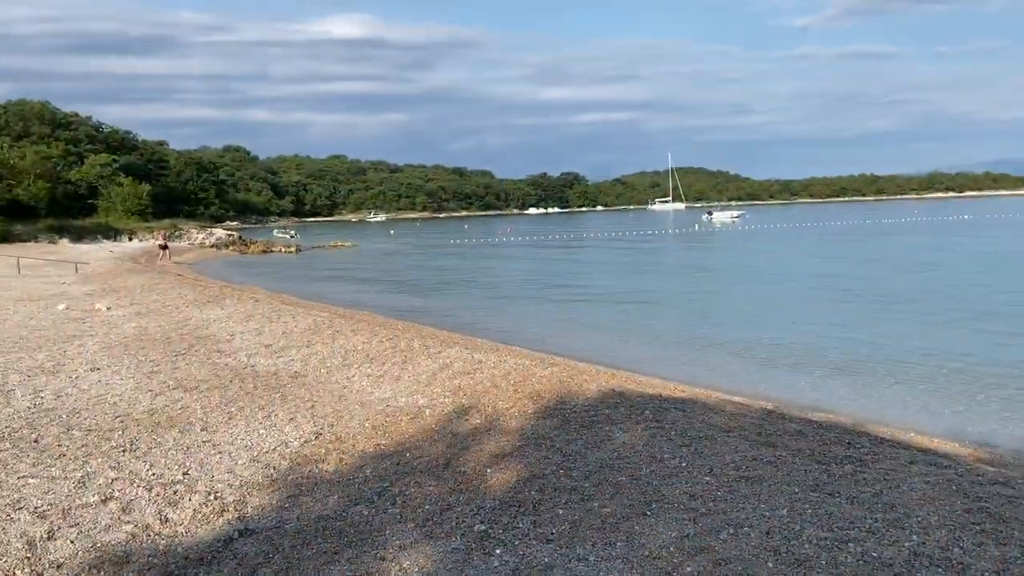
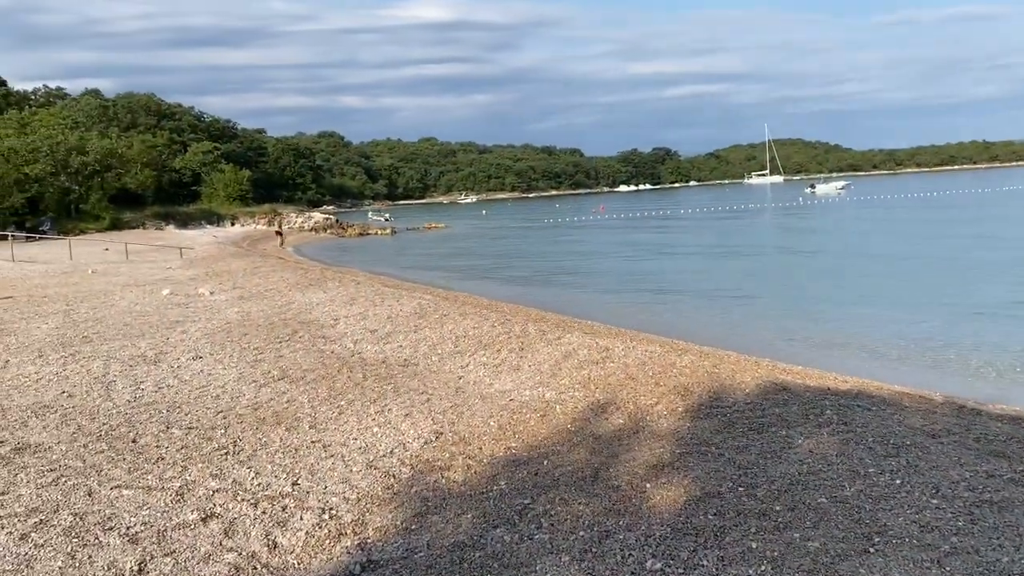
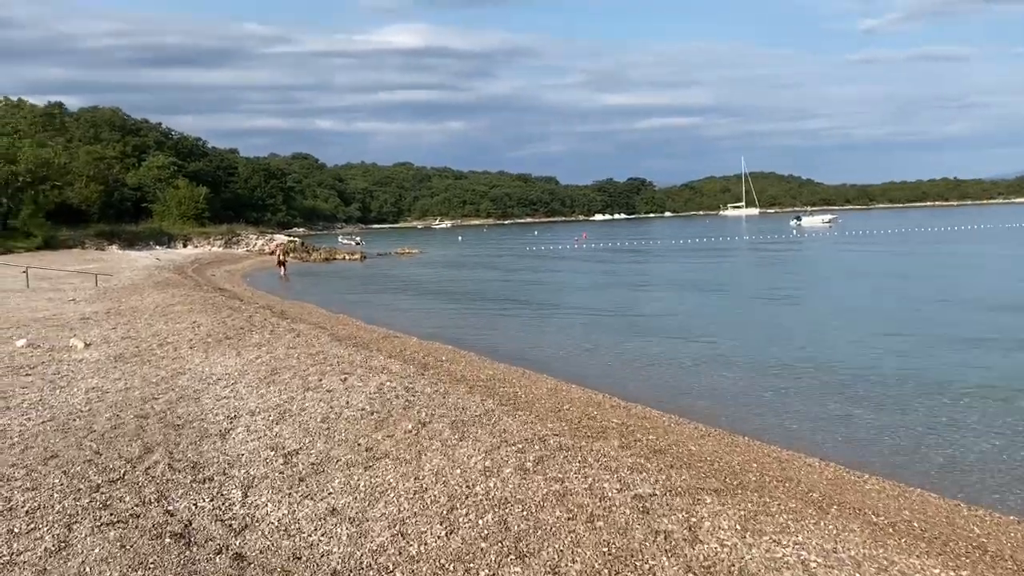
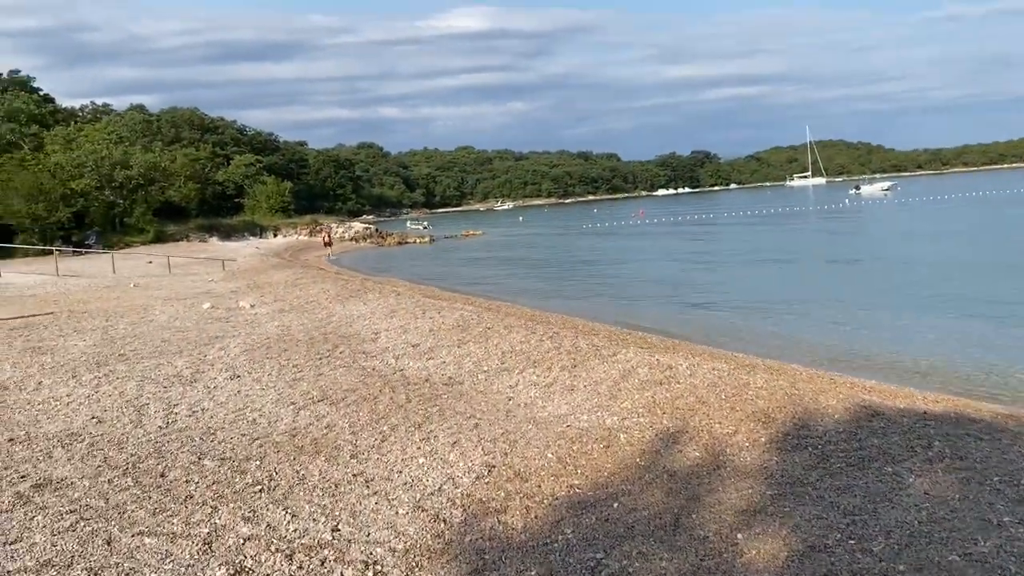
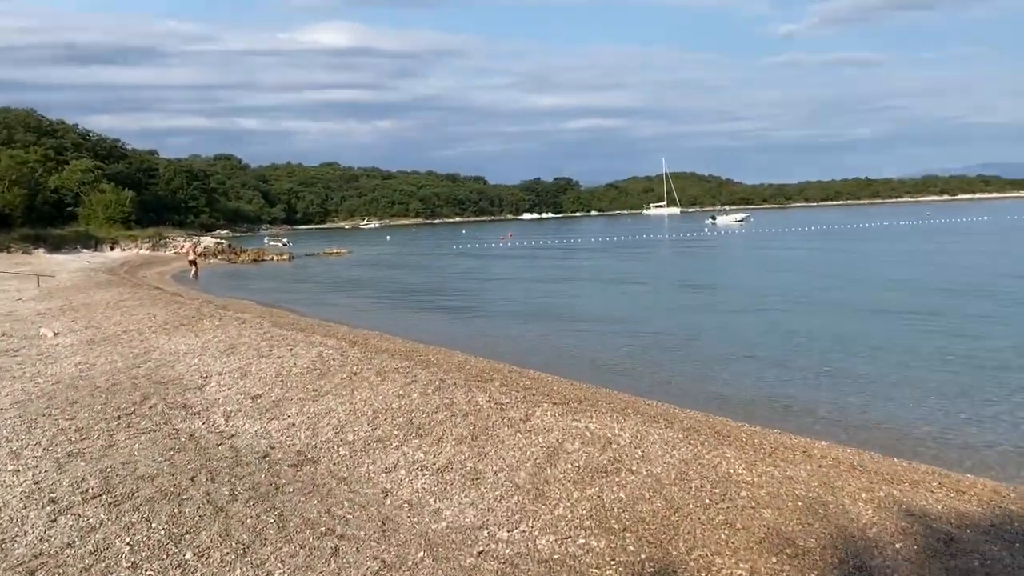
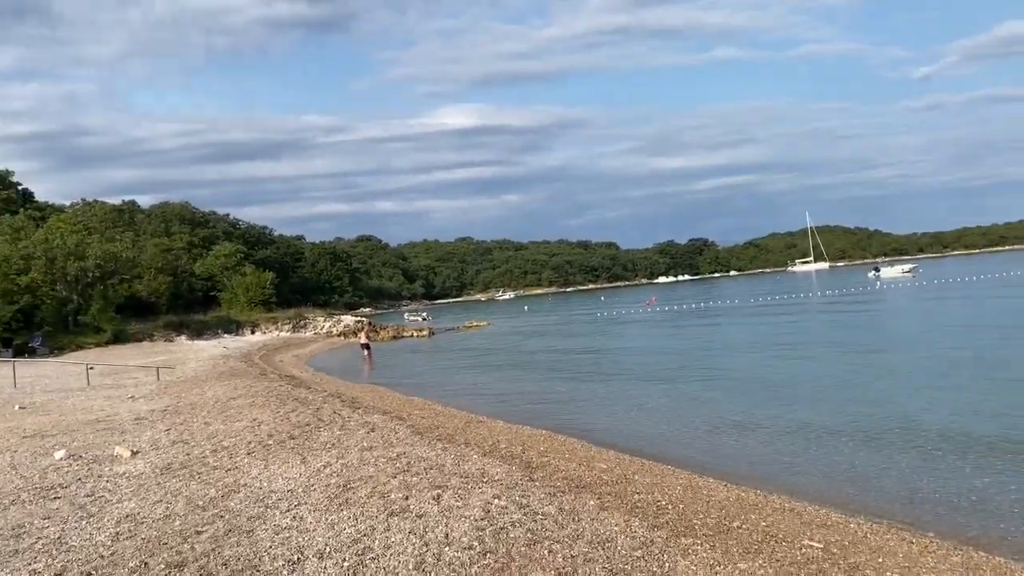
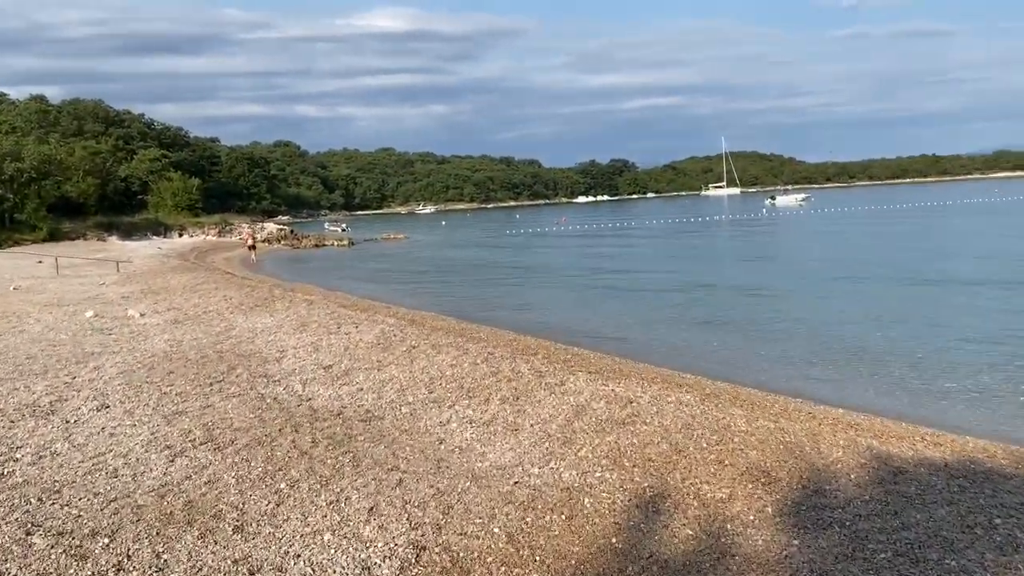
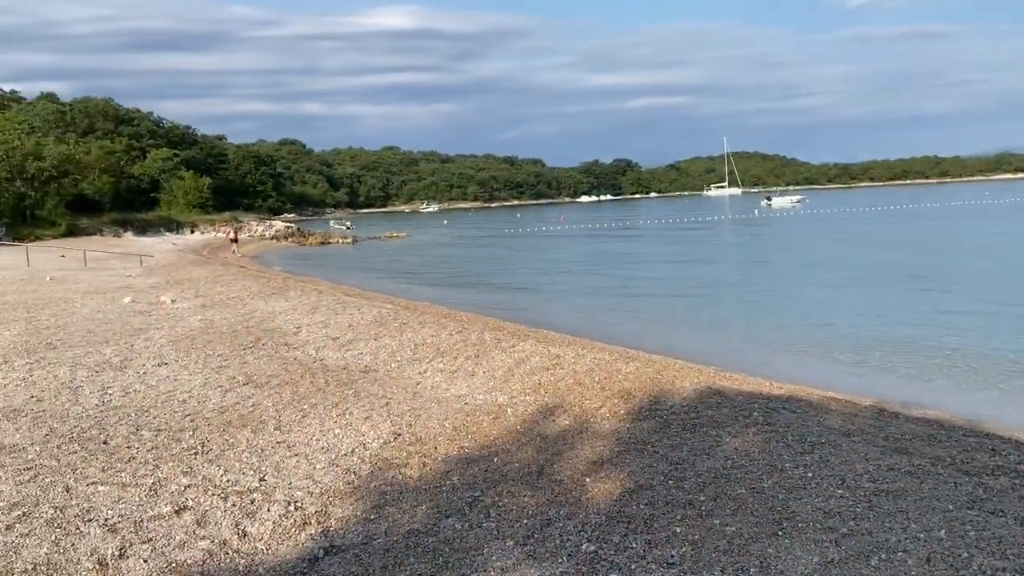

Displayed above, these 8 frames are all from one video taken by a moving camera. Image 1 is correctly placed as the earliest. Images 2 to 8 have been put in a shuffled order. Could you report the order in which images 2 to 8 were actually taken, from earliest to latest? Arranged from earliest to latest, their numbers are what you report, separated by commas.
8, 2, 4, 7, 5, 3, 6
